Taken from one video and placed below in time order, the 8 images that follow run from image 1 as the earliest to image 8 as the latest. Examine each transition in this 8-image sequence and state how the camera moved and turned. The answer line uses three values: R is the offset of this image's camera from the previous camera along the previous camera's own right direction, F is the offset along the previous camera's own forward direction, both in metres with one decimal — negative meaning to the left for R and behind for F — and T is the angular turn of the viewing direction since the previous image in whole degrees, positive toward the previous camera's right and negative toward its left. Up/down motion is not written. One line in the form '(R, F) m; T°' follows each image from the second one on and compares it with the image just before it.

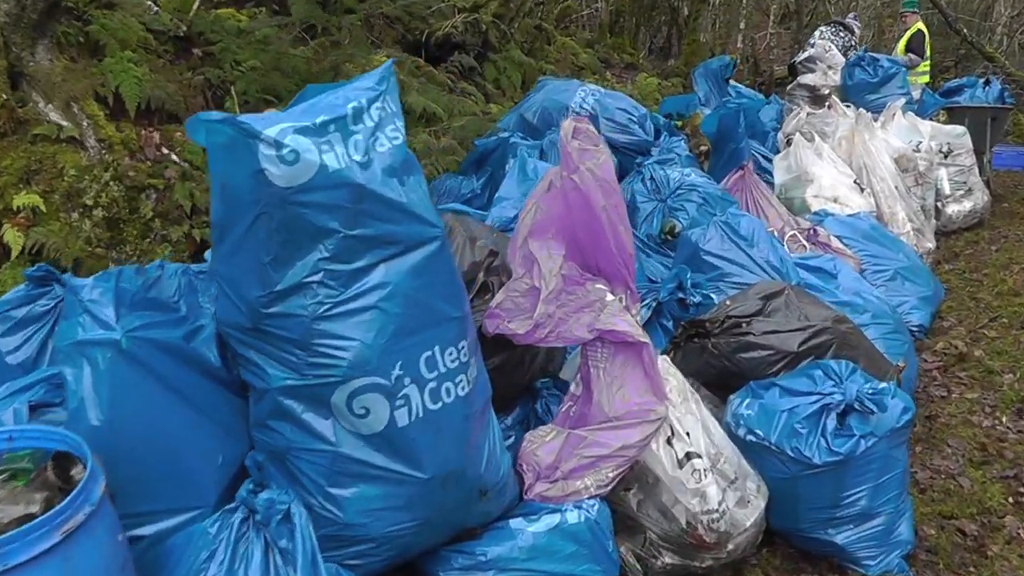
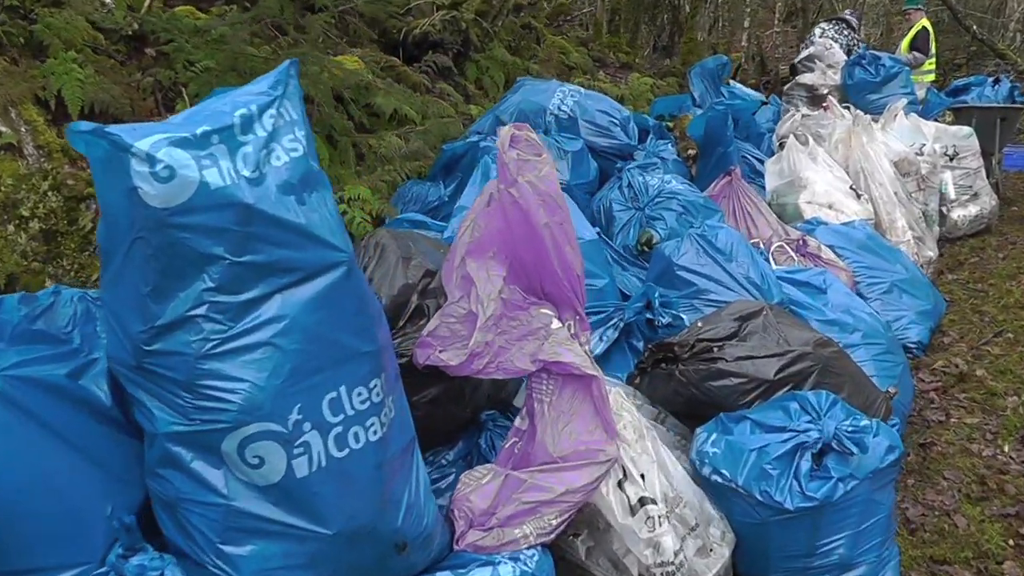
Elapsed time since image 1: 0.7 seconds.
(+0.1, +0.3) m; -1°
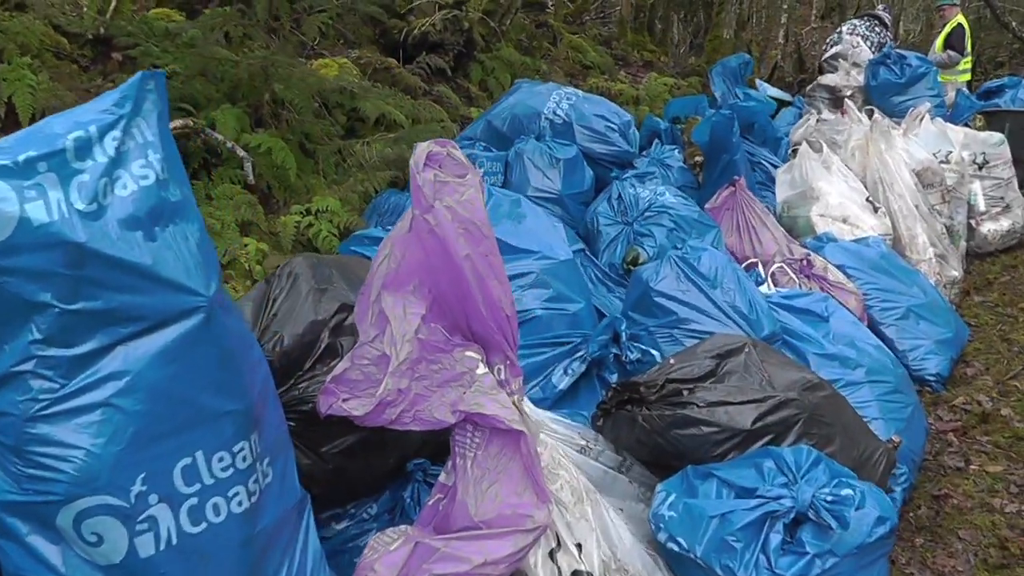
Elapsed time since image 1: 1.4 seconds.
(+0.2, +0.3) m; -2°
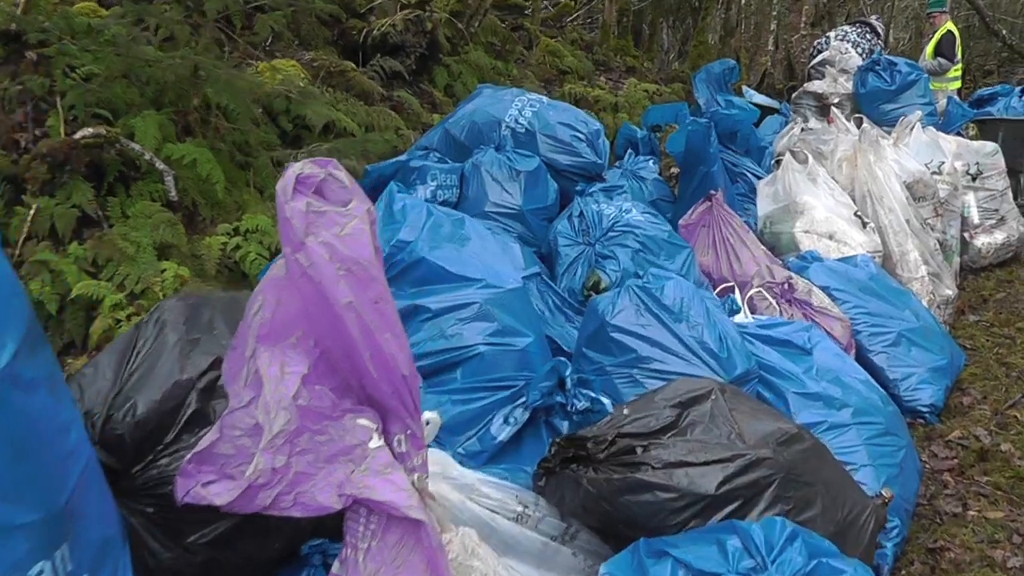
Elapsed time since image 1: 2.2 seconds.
(+0.1, +0.3) m; 0°
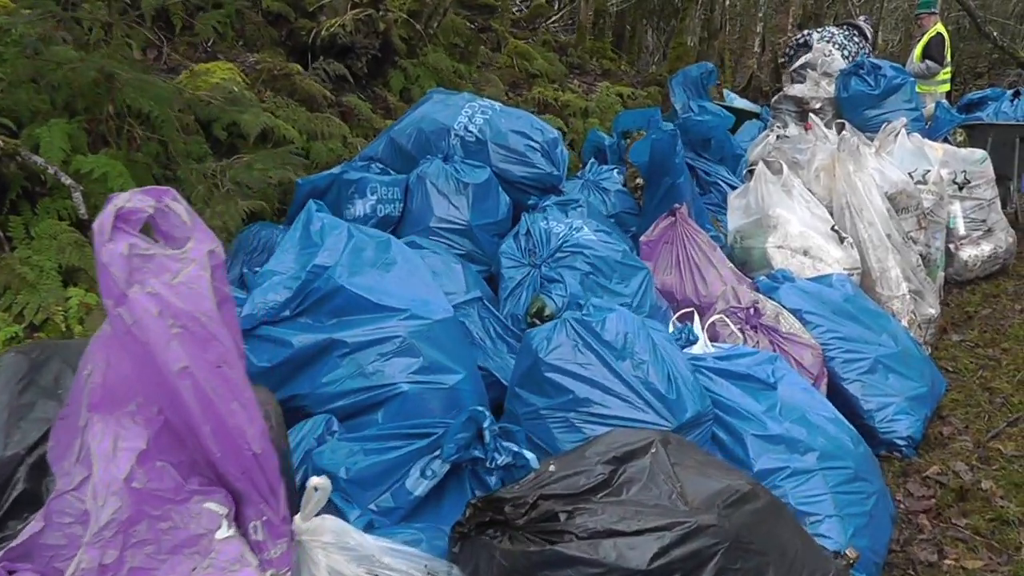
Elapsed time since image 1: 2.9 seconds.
(+0.1, +0.3) m; 0°
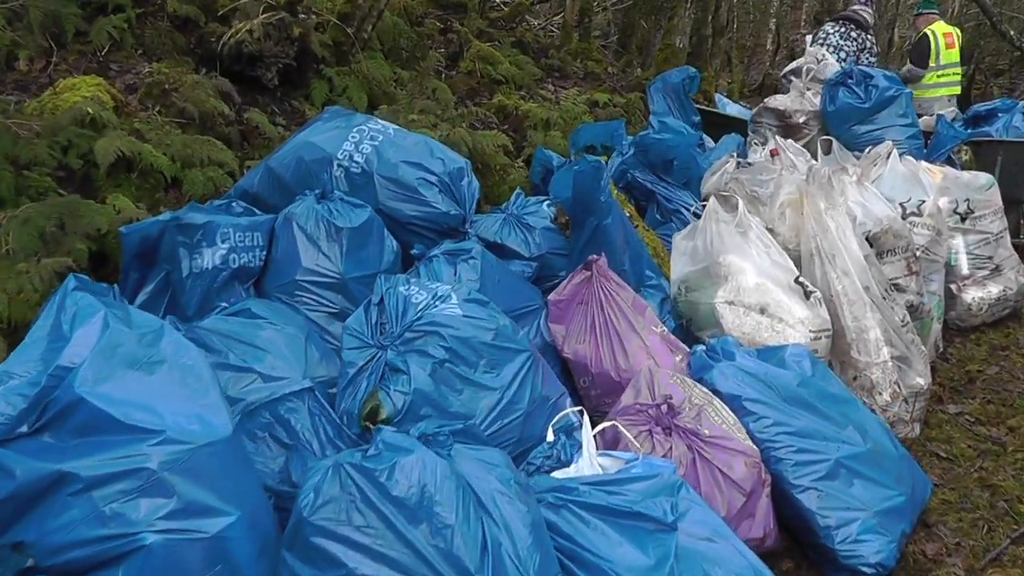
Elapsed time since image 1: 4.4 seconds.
(+0.3, +0.6) m; -2°
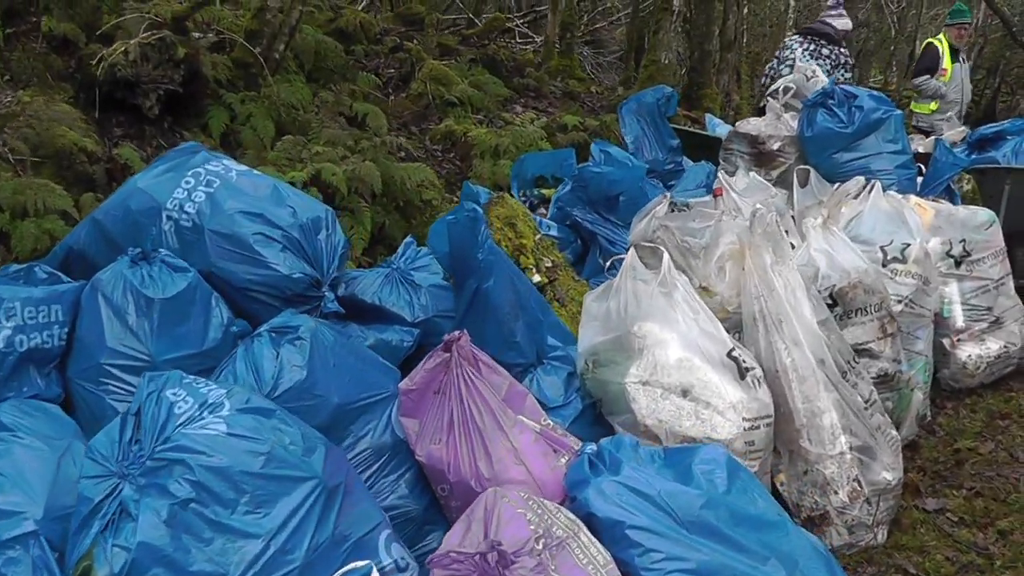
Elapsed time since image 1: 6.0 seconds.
(+0.3, +0.6) m; -2°
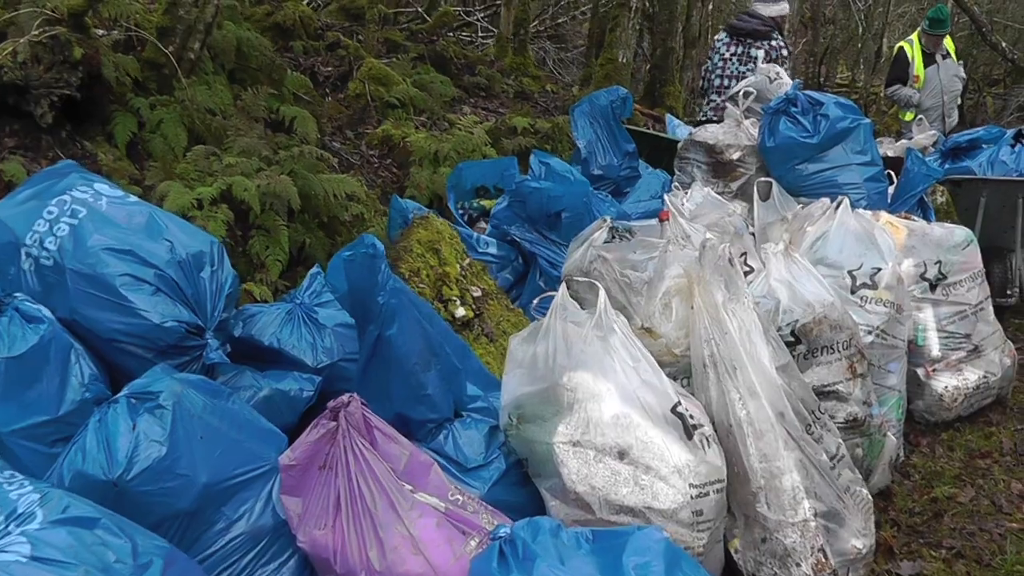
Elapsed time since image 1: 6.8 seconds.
(+0.1, +0.3) m; +1°
